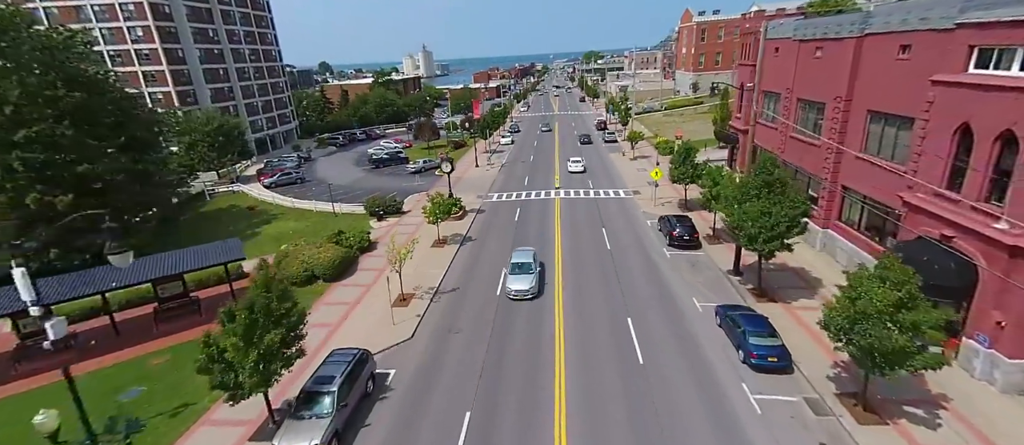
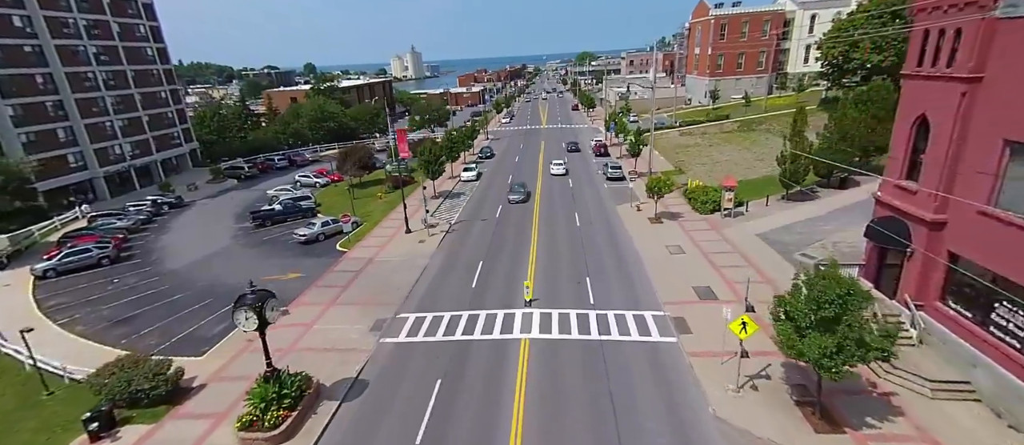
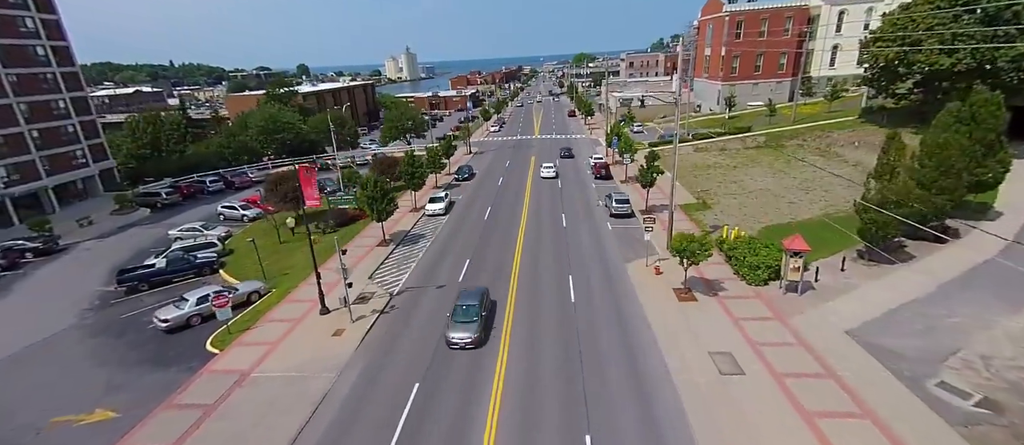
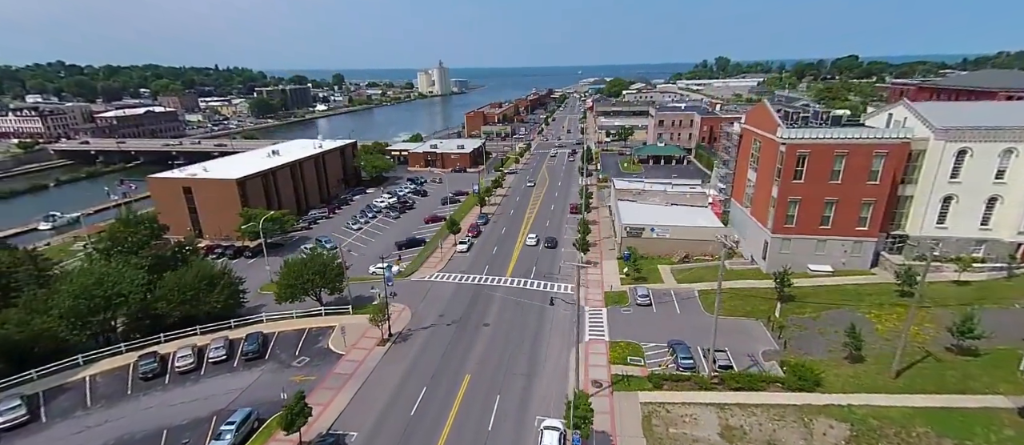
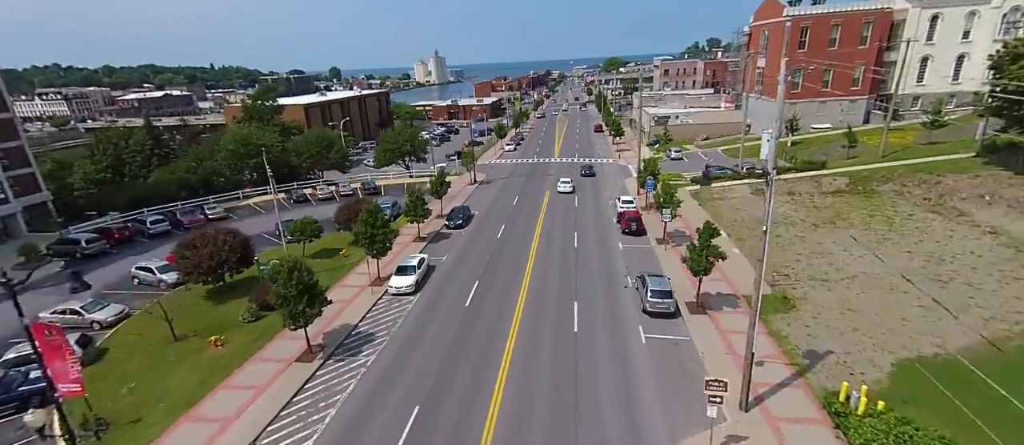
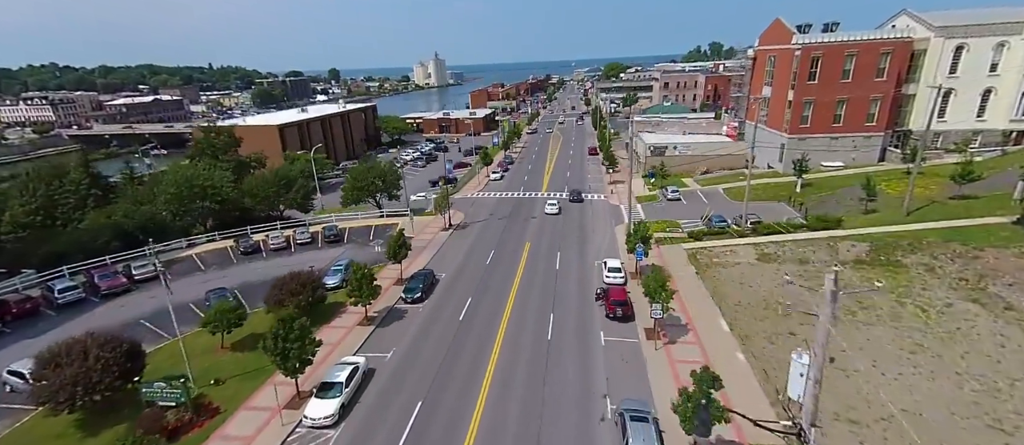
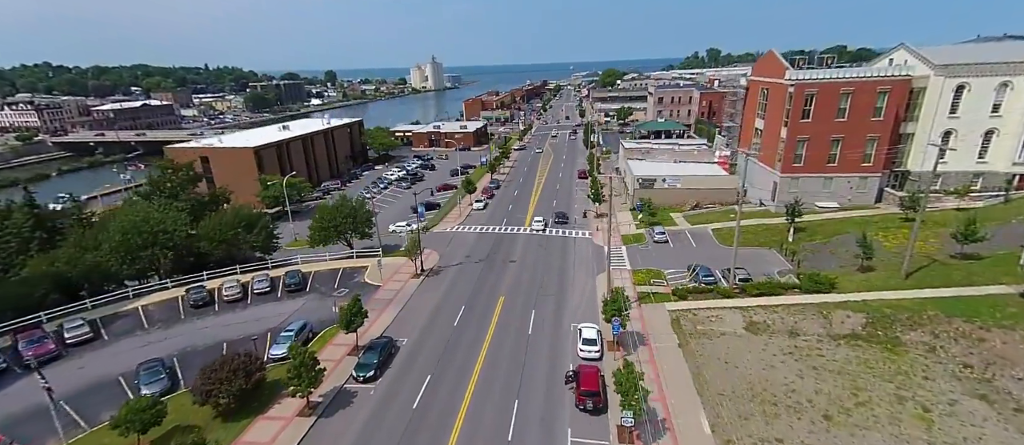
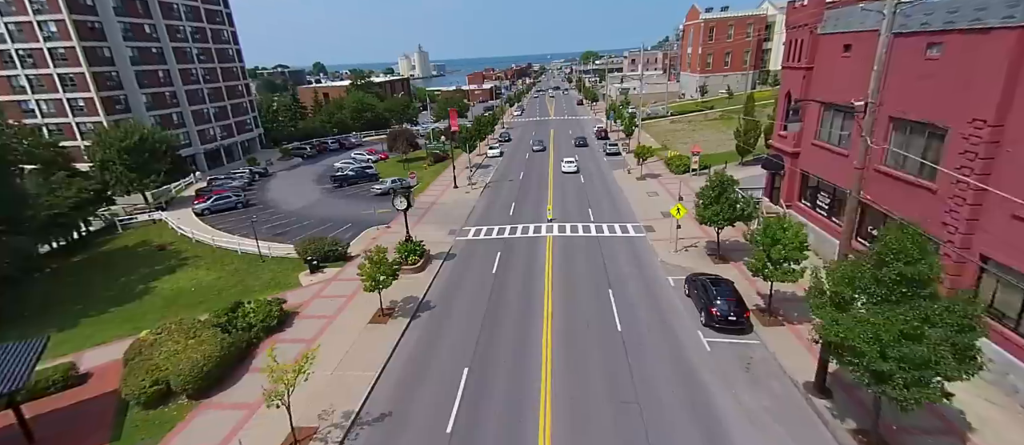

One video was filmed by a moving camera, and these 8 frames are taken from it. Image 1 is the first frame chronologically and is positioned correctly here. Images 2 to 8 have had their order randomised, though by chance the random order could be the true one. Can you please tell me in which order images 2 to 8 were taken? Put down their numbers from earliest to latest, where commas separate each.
8, 2, 3, 5, 6, 7, 4
